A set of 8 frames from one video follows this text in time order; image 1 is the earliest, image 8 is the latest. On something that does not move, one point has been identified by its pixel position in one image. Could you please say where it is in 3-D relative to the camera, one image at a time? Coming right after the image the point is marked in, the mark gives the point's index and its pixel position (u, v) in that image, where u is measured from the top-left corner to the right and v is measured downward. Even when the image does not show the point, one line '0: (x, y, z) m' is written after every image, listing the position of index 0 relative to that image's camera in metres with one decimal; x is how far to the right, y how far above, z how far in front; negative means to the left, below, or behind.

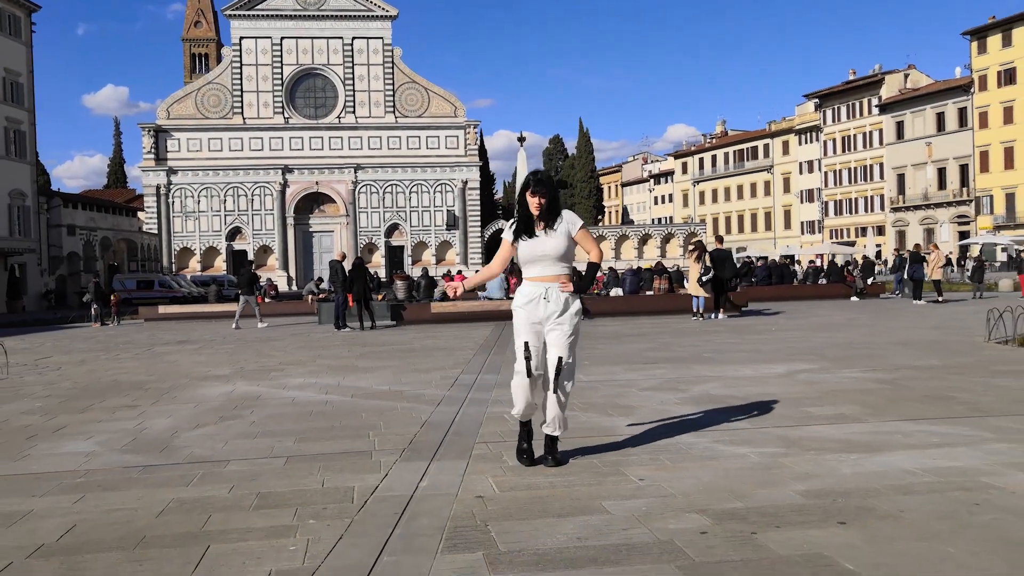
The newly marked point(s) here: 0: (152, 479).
0: (-2.3, -1.2, +5.7) m
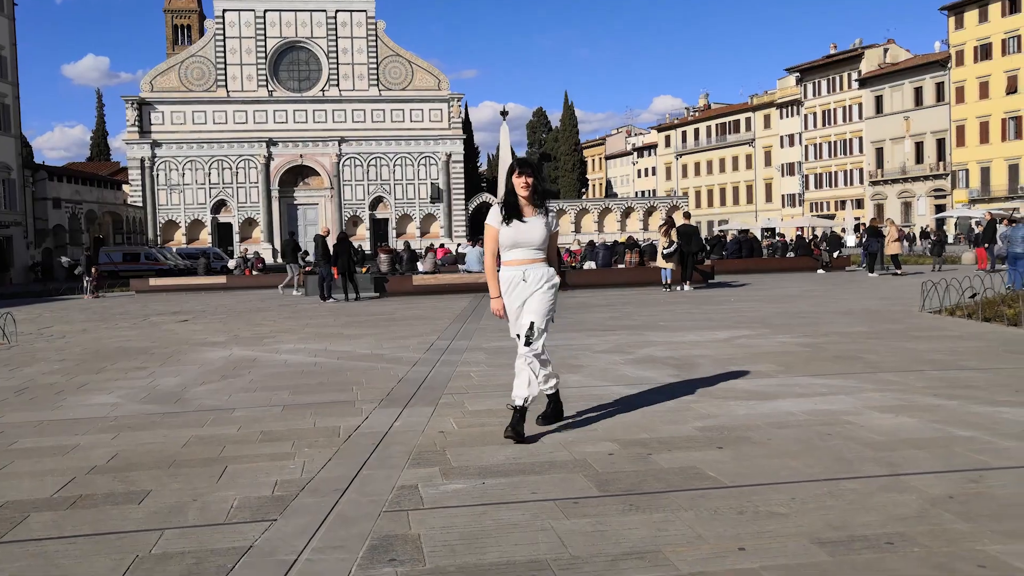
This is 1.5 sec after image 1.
0: (-2.6, -1.0, +6.8) m
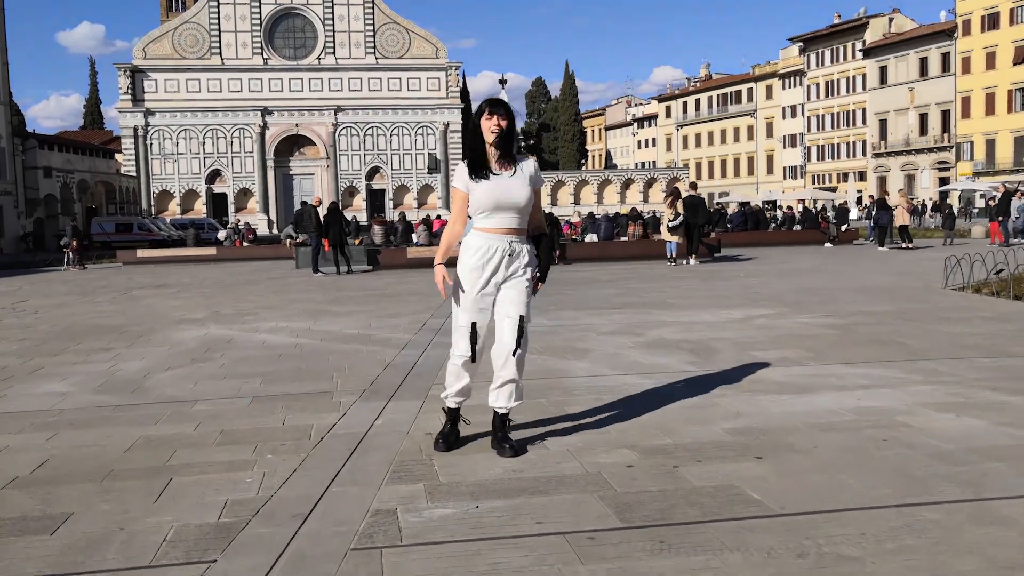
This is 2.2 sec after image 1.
0: (-2.6, -0.9, +6.0) m
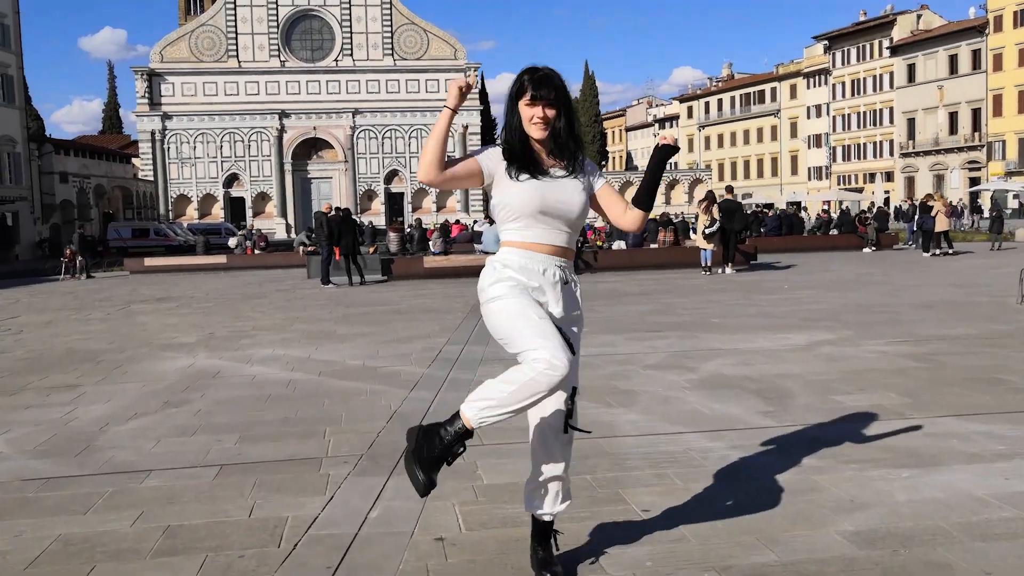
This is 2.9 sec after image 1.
0: (-2.4, -1.1, +4.7) m
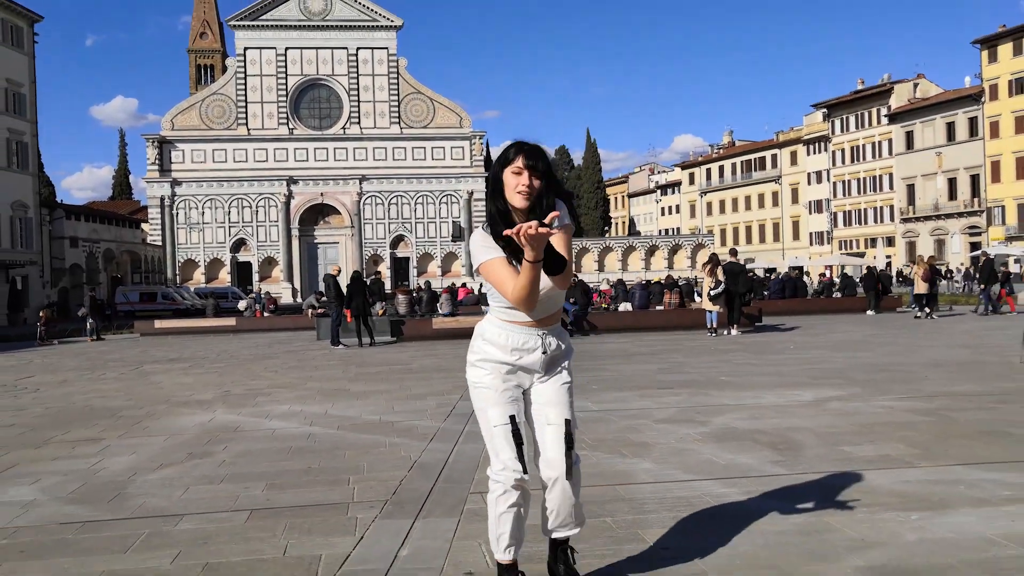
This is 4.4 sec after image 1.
0: (-2.3, -1.4, +4.8) m
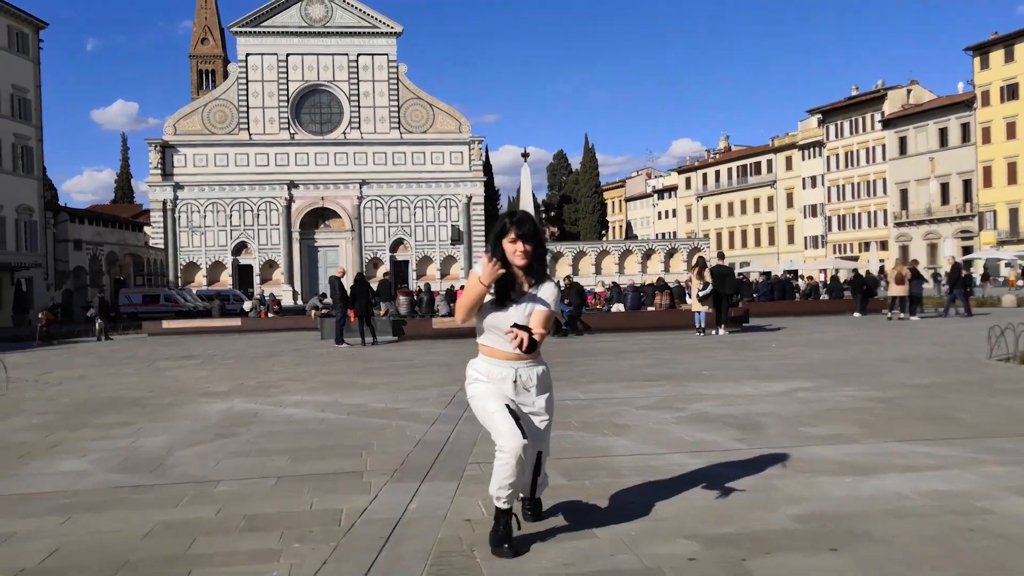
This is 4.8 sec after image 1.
0: (-2.3, -1.3, +5.7) m
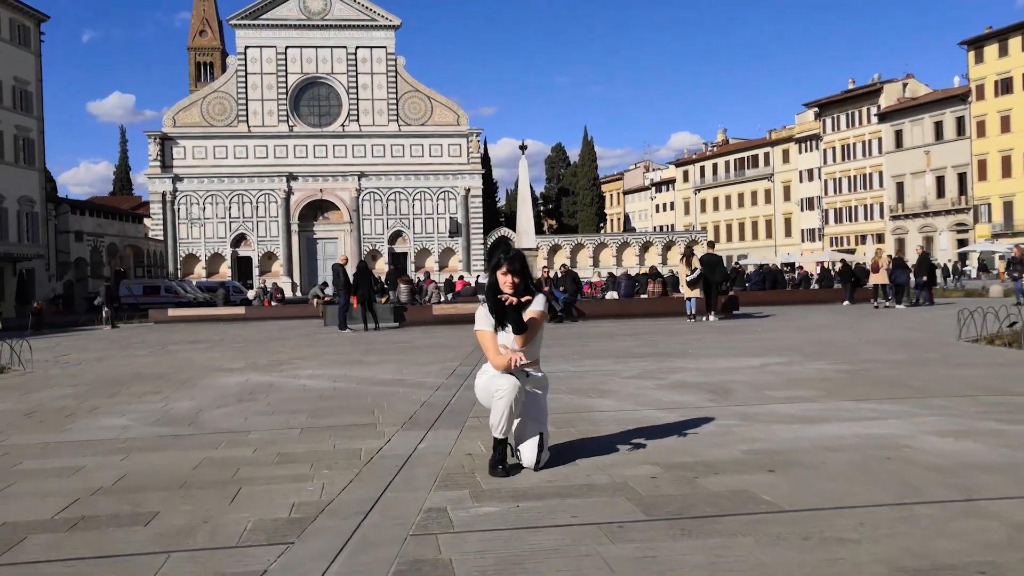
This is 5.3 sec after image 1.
0: (-2.4, -1.1, +6.5) m
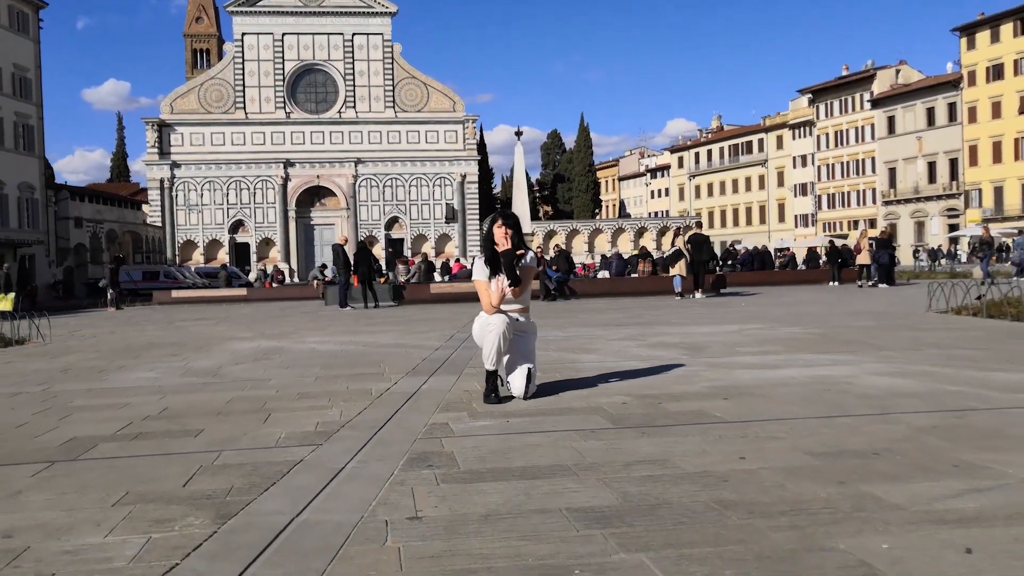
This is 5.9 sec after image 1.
0: (-2.4, -0.8, +7.3) m
